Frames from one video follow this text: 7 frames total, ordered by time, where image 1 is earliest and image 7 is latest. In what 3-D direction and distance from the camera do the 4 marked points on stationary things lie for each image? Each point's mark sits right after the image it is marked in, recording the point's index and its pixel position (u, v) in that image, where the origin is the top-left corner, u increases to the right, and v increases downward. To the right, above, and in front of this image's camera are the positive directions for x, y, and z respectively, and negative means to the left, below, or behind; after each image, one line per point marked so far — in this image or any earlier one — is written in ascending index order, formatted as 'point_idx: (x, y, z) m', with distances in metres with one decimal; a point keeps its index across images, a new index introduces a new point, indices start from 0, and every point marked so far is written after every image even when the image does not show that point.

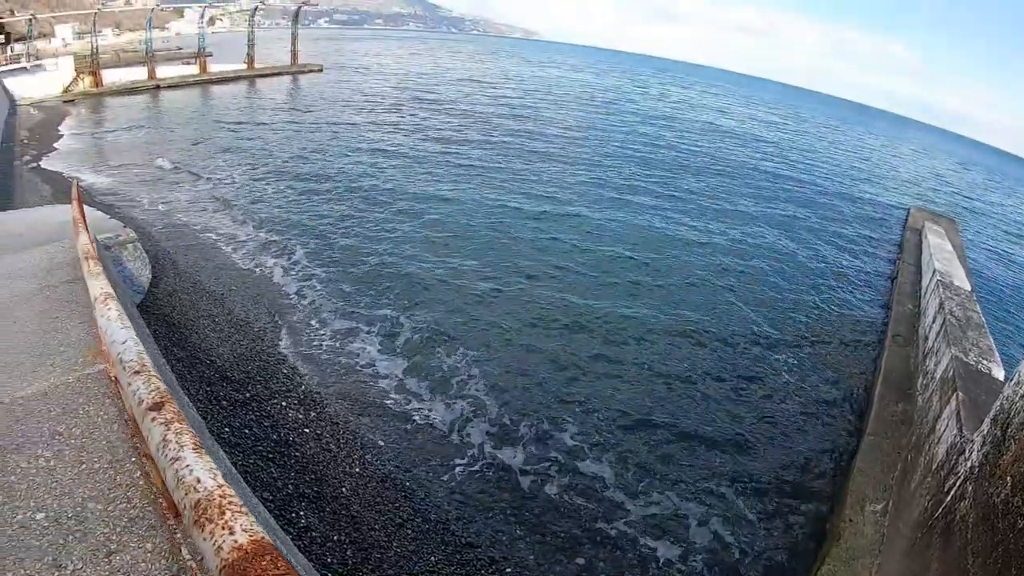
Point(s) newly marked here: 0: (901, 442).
0: (+6.9, -2.7, +9.8) m
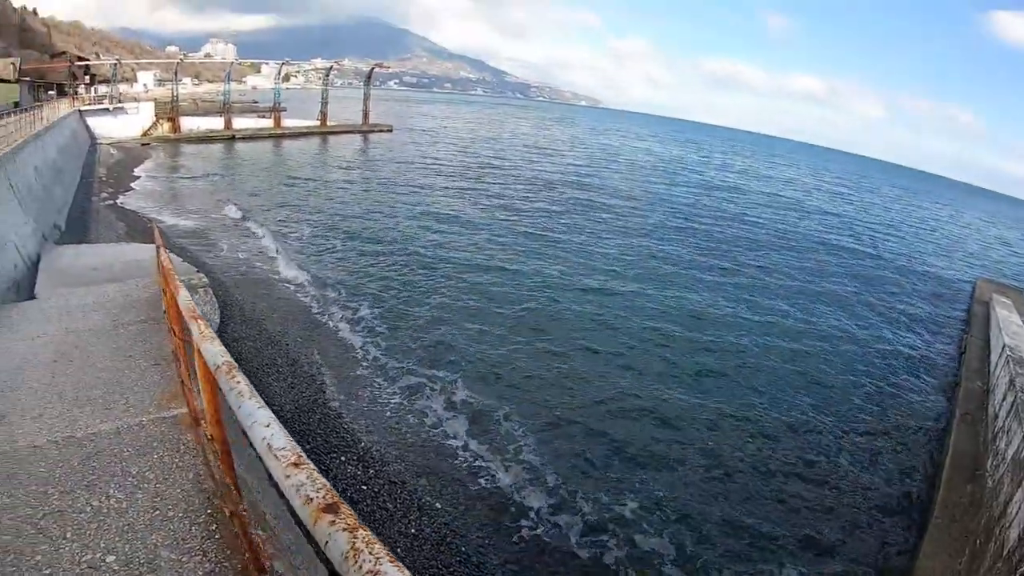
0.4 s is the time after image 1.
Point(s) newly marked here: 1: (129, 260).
0: (+7.5, -4.0, +9.0) m
1: (-5.8, +0.4, +8.8) m
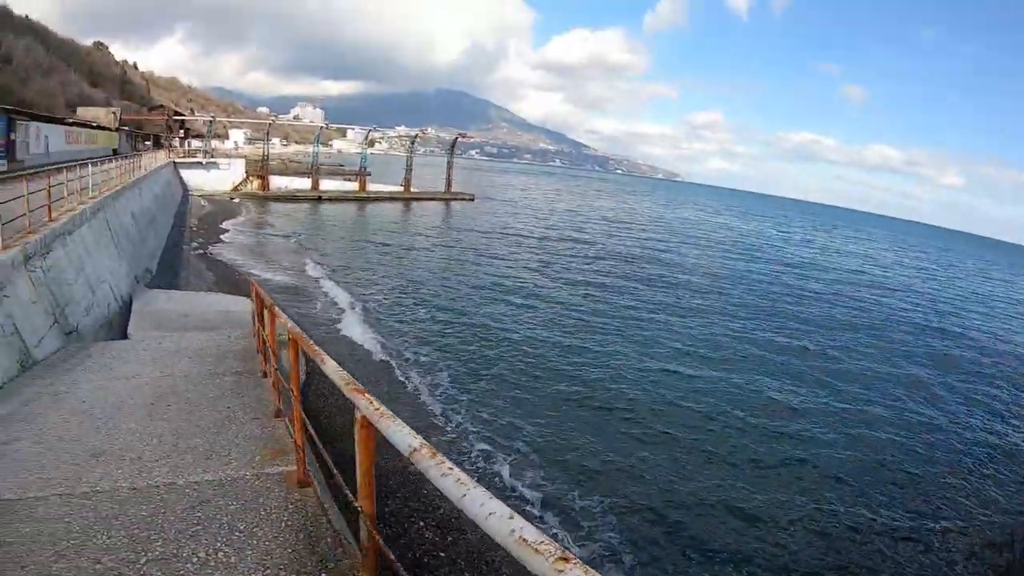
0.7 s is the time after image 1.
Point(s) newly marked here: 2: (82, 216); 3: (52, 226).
0: (+8.1, -5.3, +7.9) m
1: (-4.9, -0.3, +9.3) m
2: (-6.1, +1.1, +7.7) m
3: (-5.5, +0.8, +6.5) m
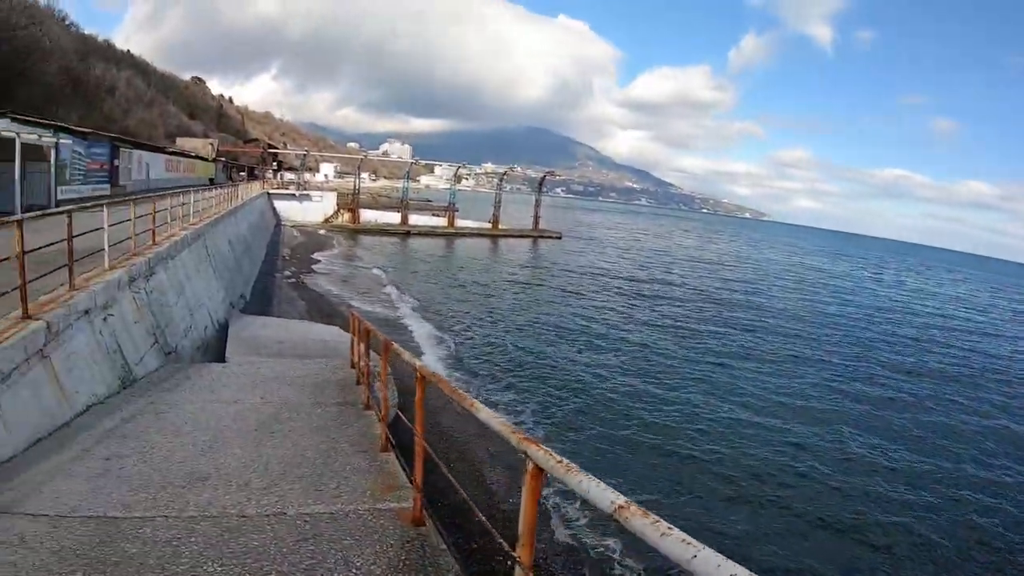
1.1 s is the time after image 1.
0: (+9.0, -6.1, +6.4) m
1: (-3.6, -0.8, +9.7) m
2: (-5.0, +0.7, +8.4) m
3: (-4.5, +0.5, +7.1) m
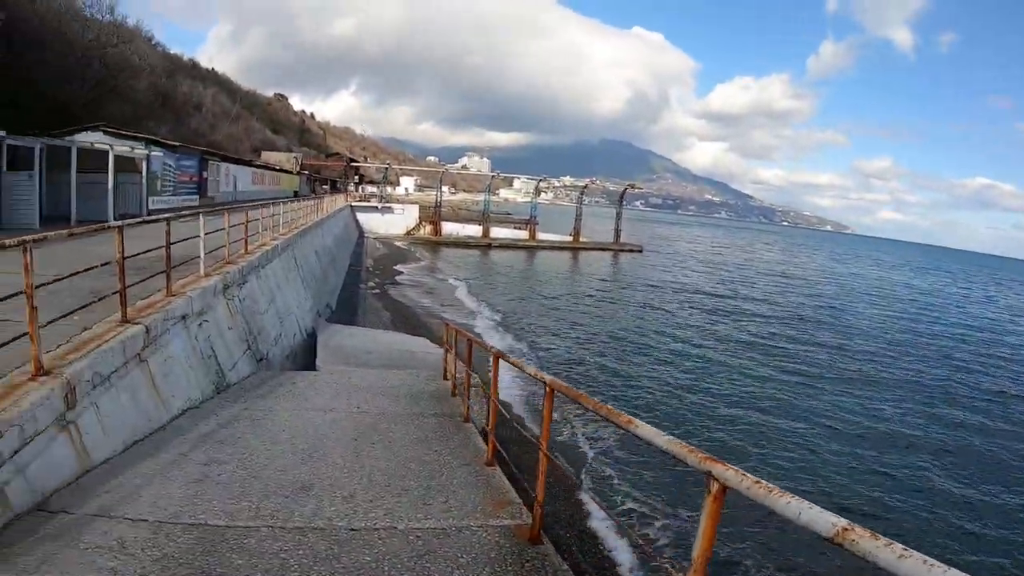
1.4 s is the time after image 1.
0: (+9.6, -6.4, +4.8) m
1: (-2.3, -1.0, +9.8) m
2: (-3.8, +0.6, +8.7) m
3: (-3.5, +0.4, +7.4) m
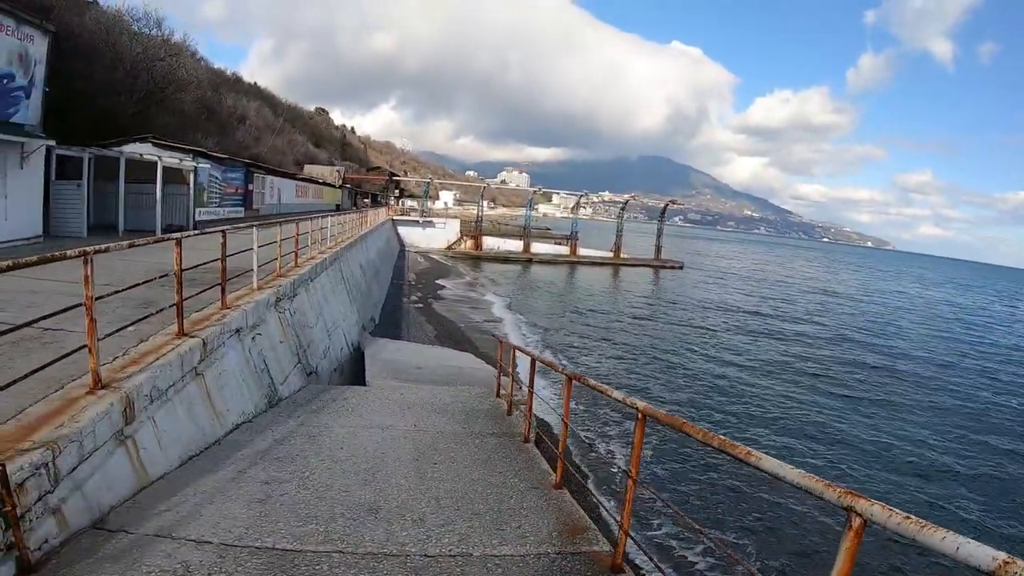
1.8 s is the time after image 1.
0: (+10.1, -6.5, +3.8) m
1: (-1.5, -1.2, +9.7) m
2: (-3.0, +0.4, +8.8) m
3: (-2.9, +0.3, +7.4) m
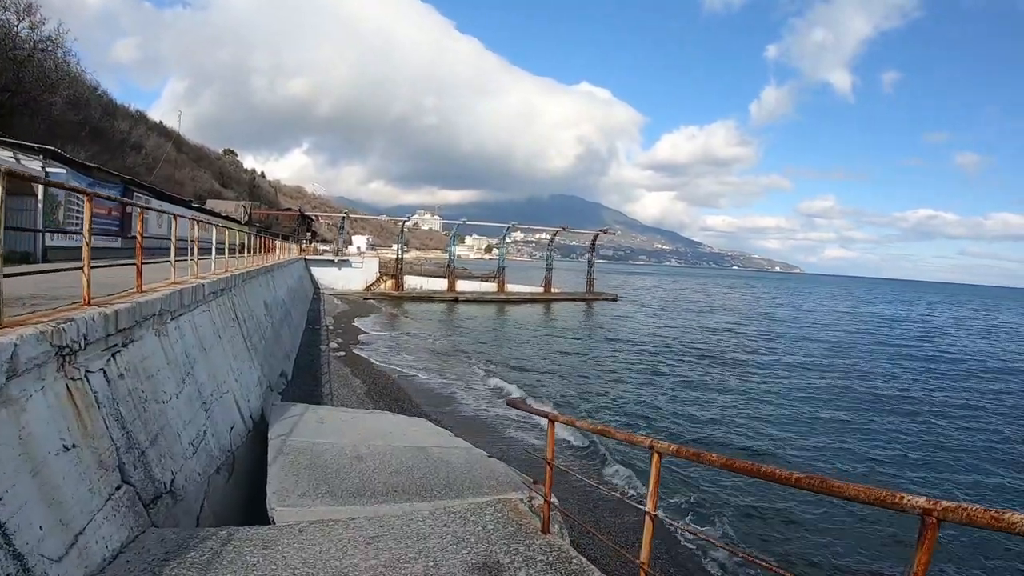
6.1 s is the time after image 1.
0: (+10.8, -6.1, +2.2) m
1: (-1.7, -1.7, +6.7) m
2: (-3.2, -0.1, +5.7) m
3: (-2.9, -0.1, +4.3) m
